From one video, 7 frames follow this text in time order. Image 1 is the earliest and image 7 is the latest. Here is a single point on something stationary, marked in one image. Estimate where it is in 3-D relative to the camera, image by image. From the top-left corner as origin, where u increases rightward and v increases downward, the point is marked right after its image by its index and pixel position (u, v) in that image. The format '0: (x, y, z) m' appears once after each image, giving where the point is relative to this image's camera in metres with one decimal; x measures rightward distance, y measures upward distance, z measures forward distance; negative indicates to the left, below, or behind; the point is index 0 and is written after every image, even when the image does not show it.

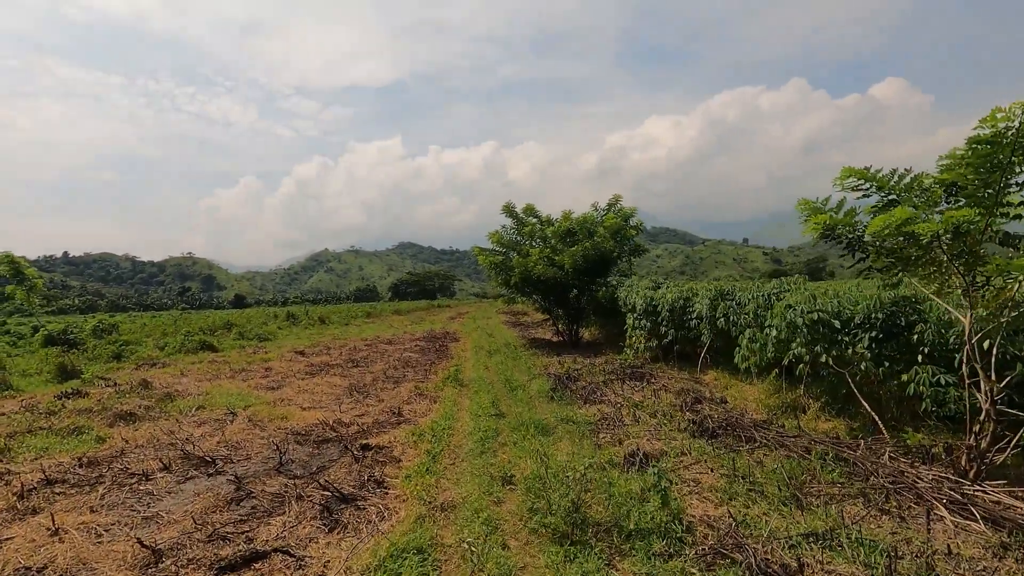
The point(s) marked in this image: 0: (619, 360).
0: (+2.6, -1.8, +13.0) m
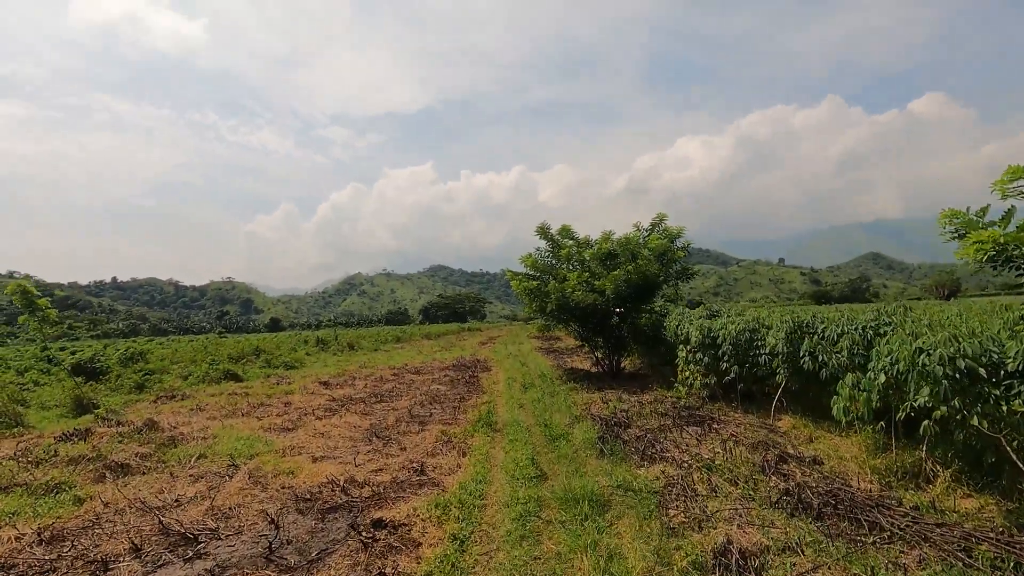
0: (+3.4, -2.4, +11.5) m
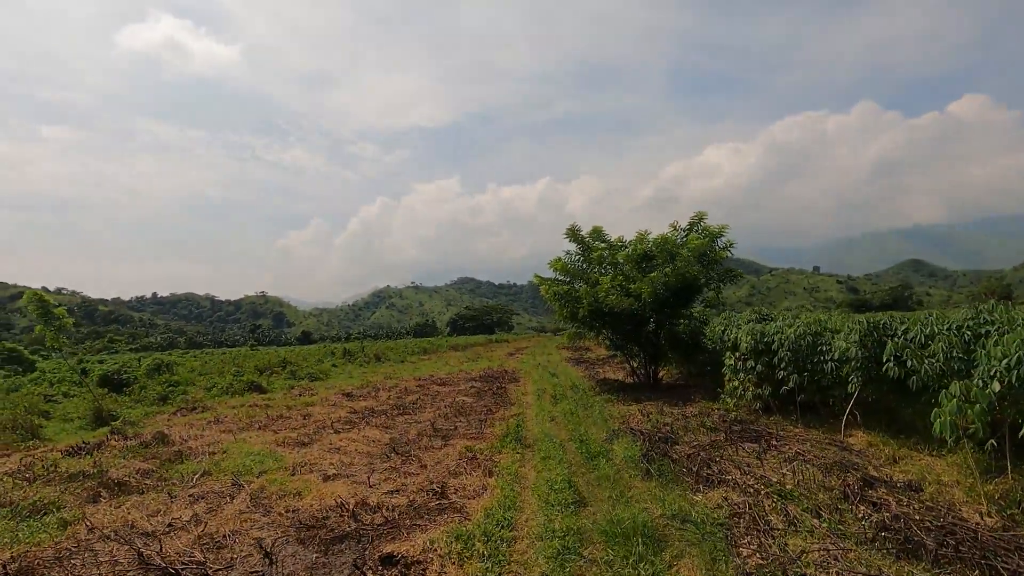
0: (+4.0, -2.4, +10.4) m
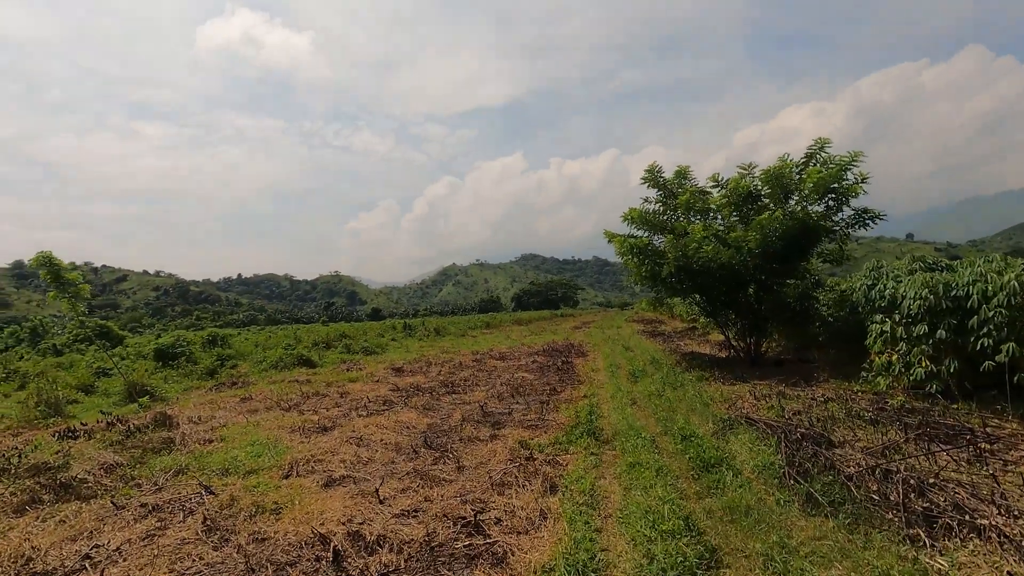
0: (+5.0, -1.5, +7.5) m
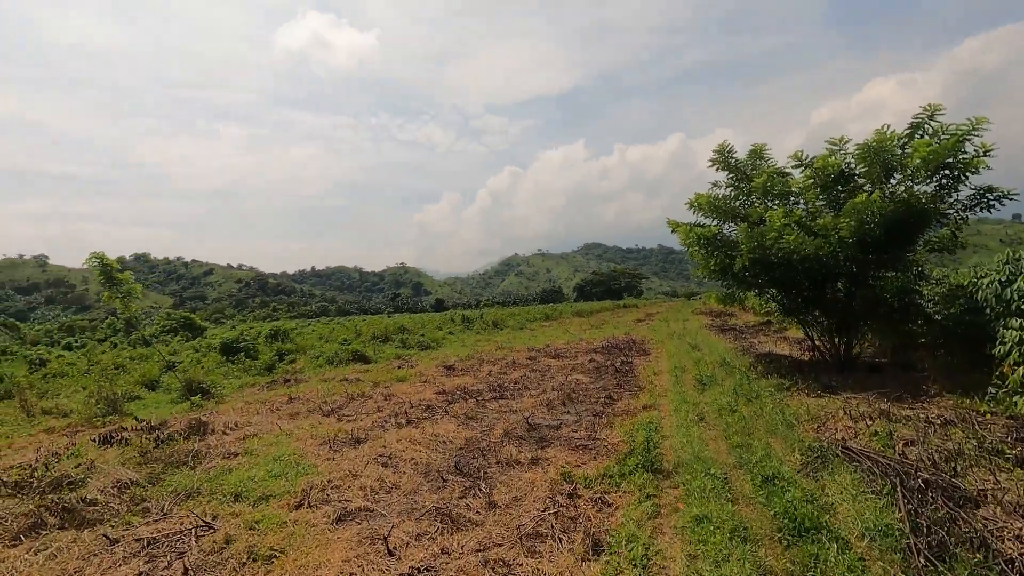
0: (+5.5, -1.5, +6.0) m
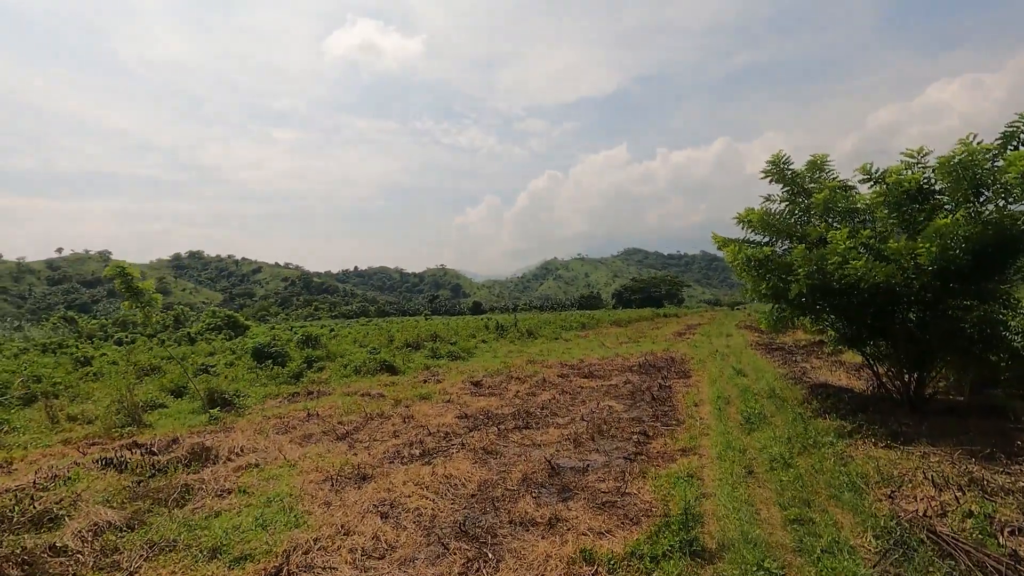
0: (+5.7, -2.0, +4.8) m
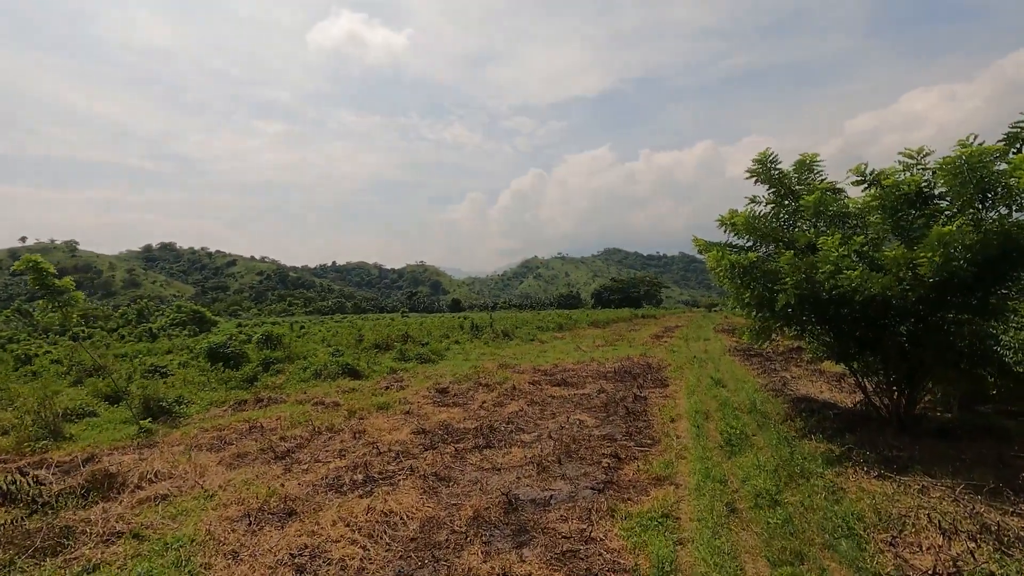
0: (+5.2, -2.2, +4.1) m
